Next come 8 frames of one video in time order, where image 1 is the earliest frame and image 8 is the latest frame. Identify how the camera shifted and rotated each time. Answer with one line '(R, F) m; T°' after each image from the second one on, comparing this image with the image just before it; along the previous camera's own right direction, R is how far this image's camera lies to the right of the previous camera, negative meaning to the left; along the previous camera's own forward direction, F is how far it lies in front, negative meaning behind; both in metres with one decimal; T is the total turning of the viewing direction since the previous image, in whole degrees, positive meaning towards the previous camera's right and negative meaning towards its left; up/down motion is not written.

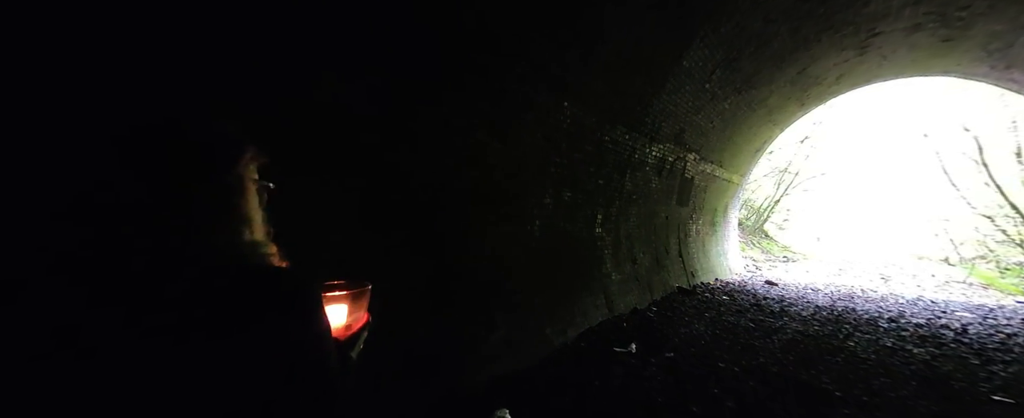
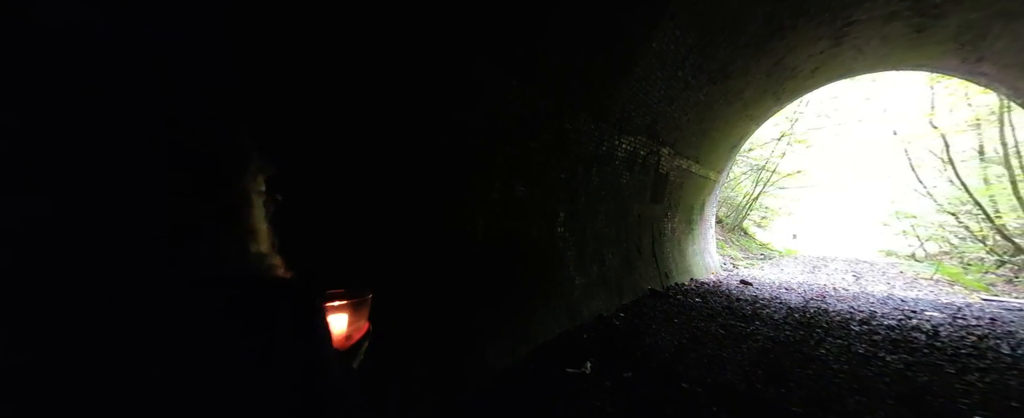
(+0.4, +0.4) m; +2°
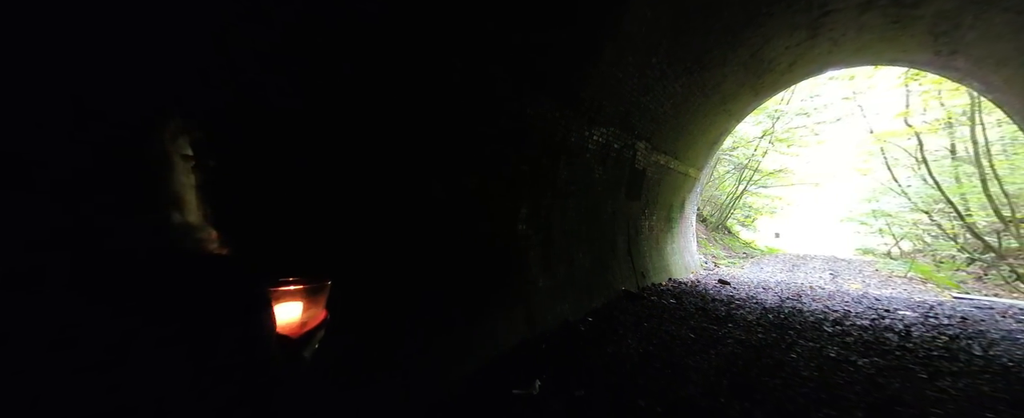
(+0.4, +0.3) m; +2°
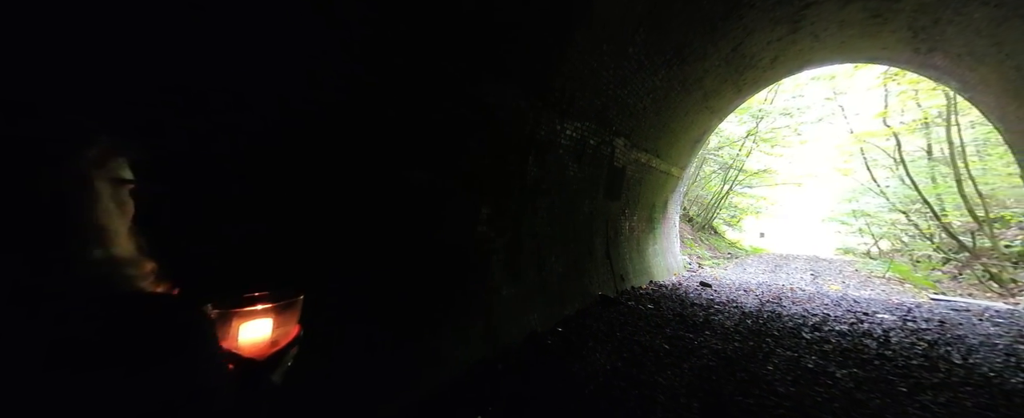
(+0.3, +0.3) m; +2°
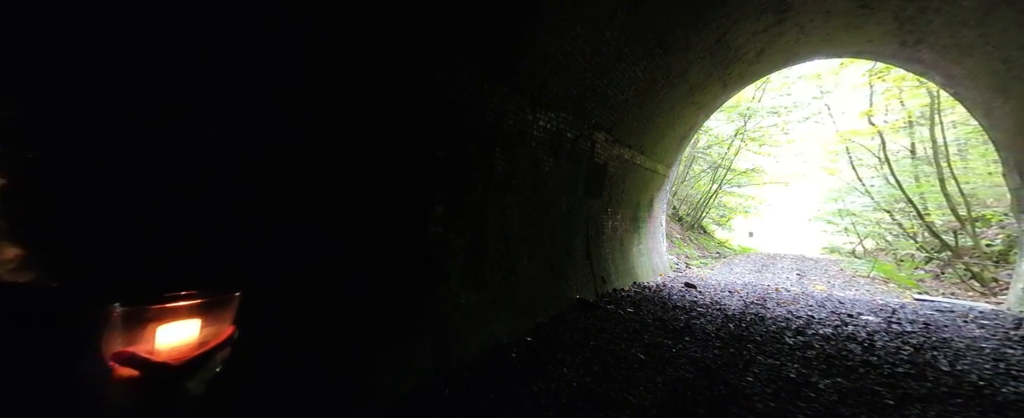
(+0.3, +0.3) m; +1°
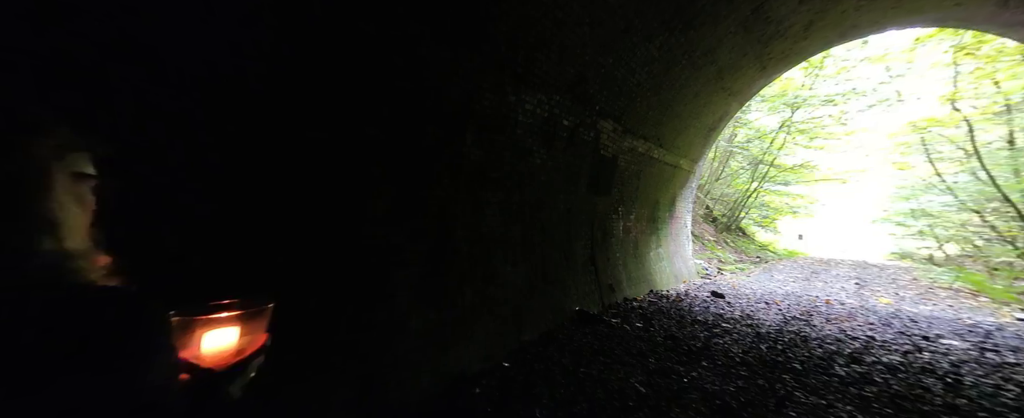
(+0.6, +0.6) m; -6°
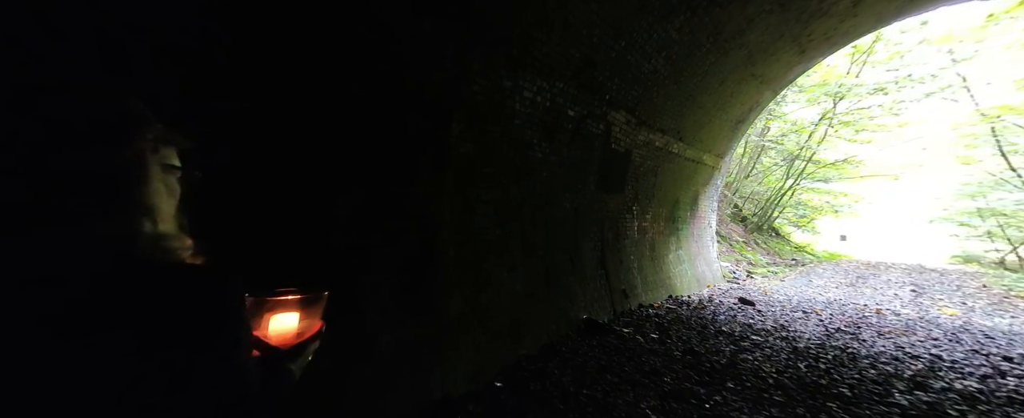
(+0.3, +0.4) m; -4°
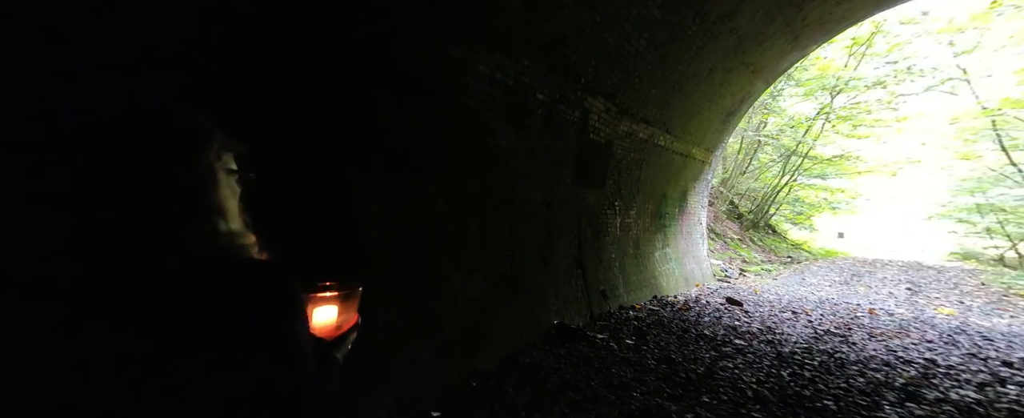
(+0.4, +0.4) m; 0°
